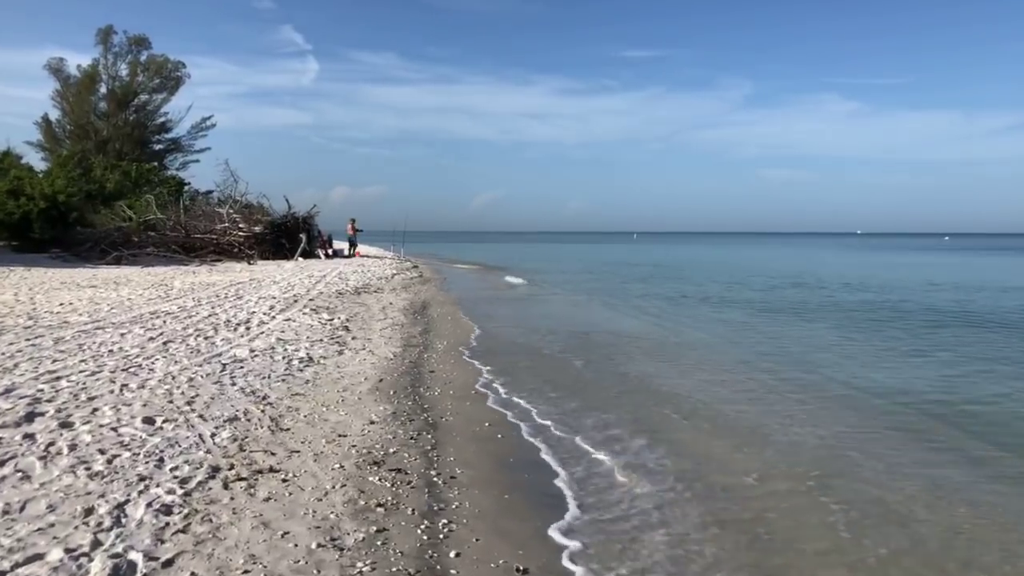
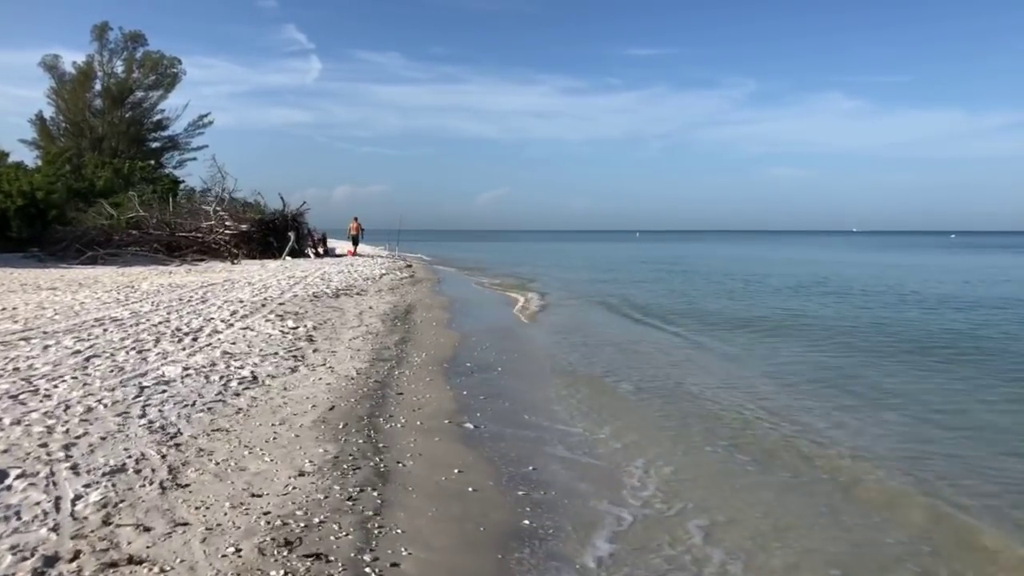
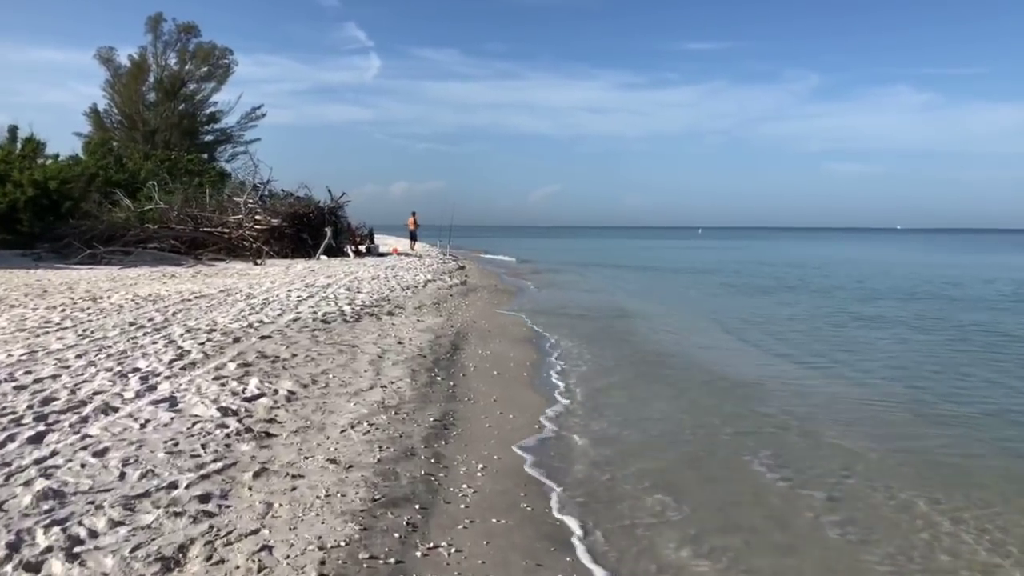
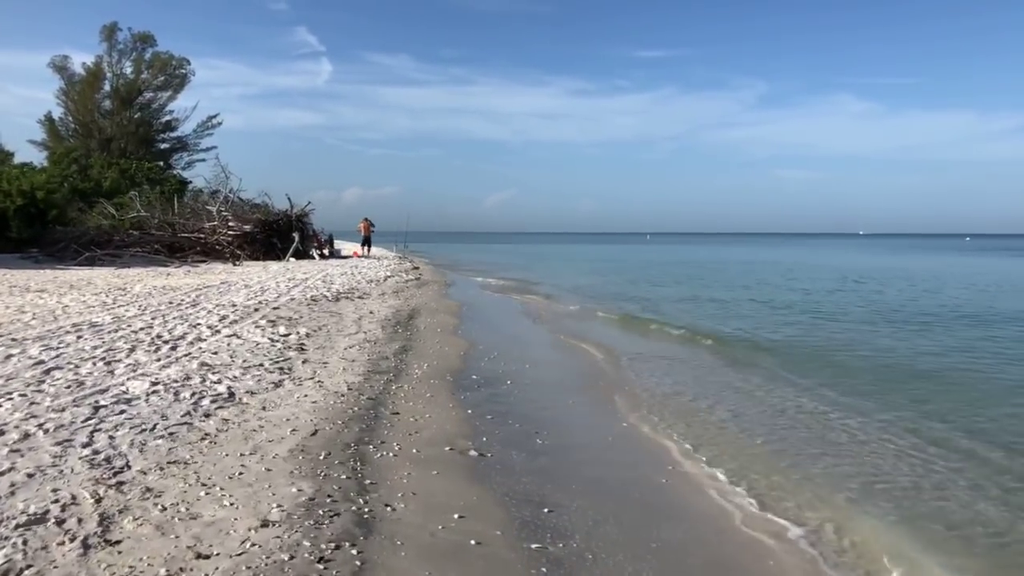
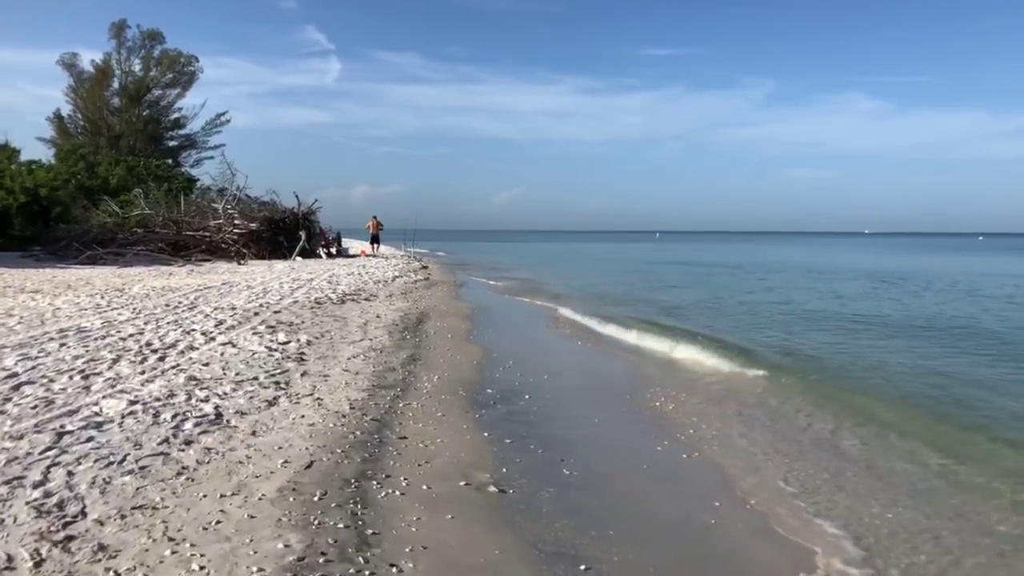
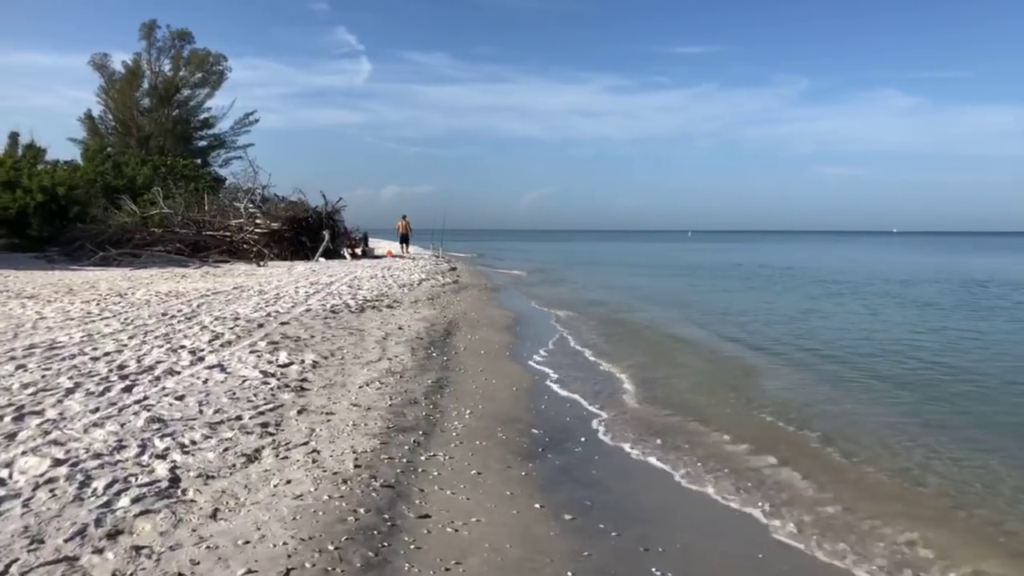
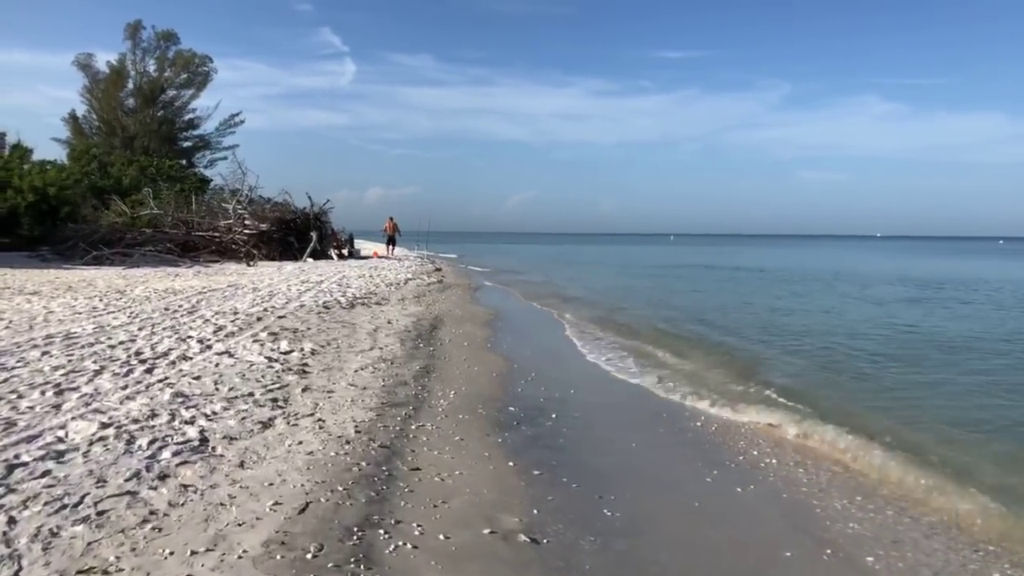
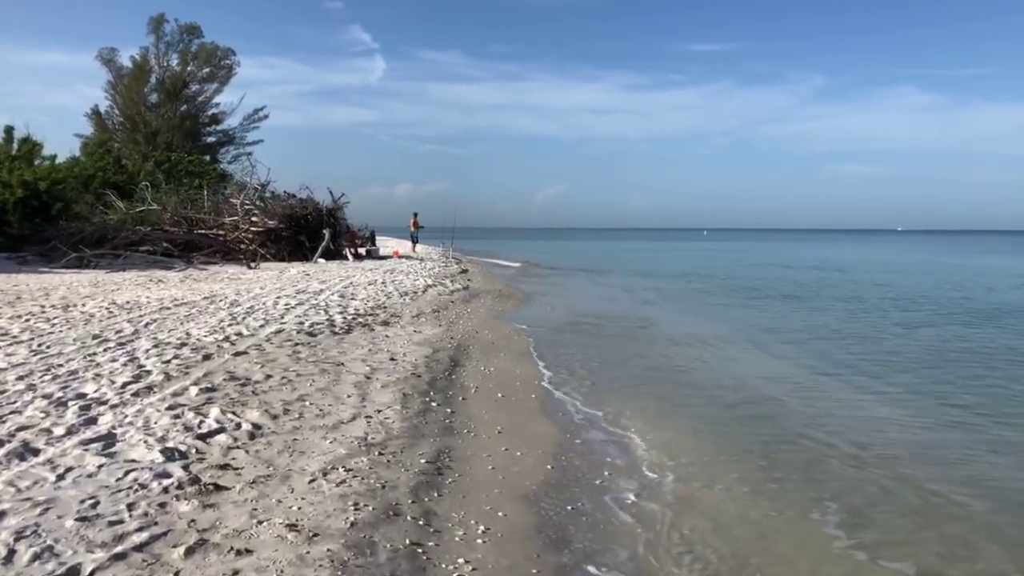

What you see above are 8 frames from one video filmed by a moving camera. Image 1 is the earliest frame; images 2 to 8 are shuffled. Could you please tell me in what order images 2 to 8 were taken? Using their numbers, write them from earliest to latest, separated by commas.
2, 4, 5, 7, 6, 3, 8
